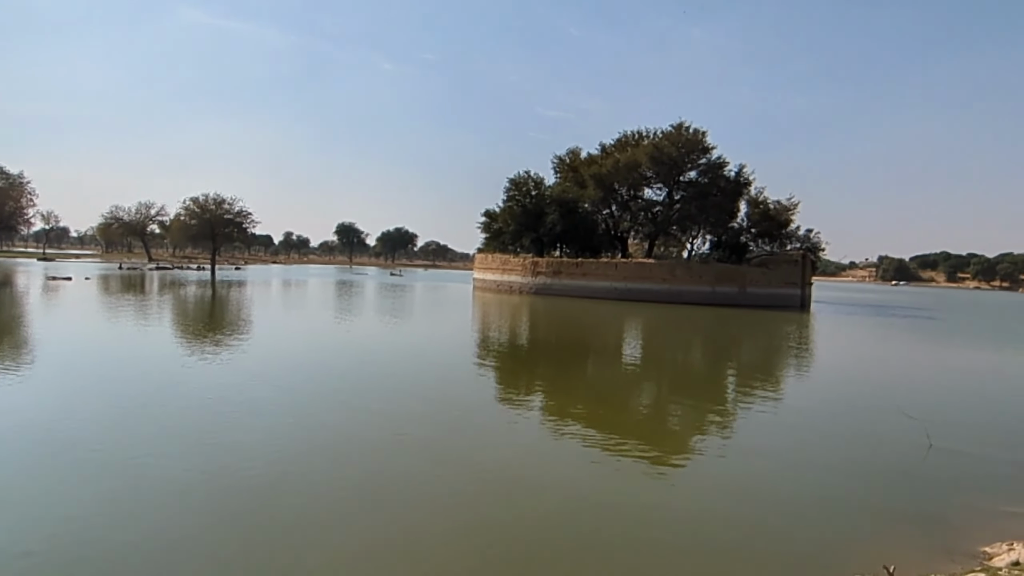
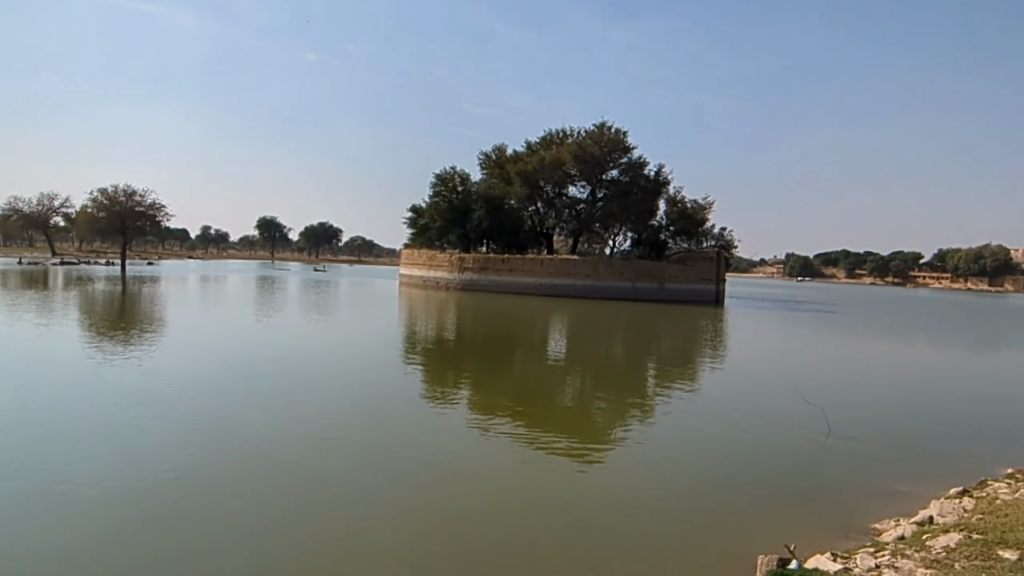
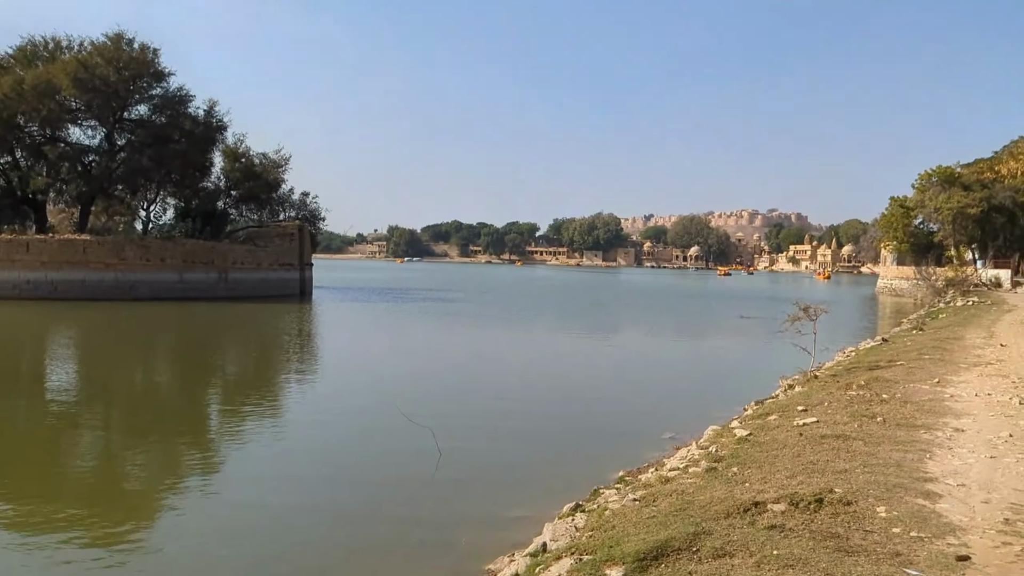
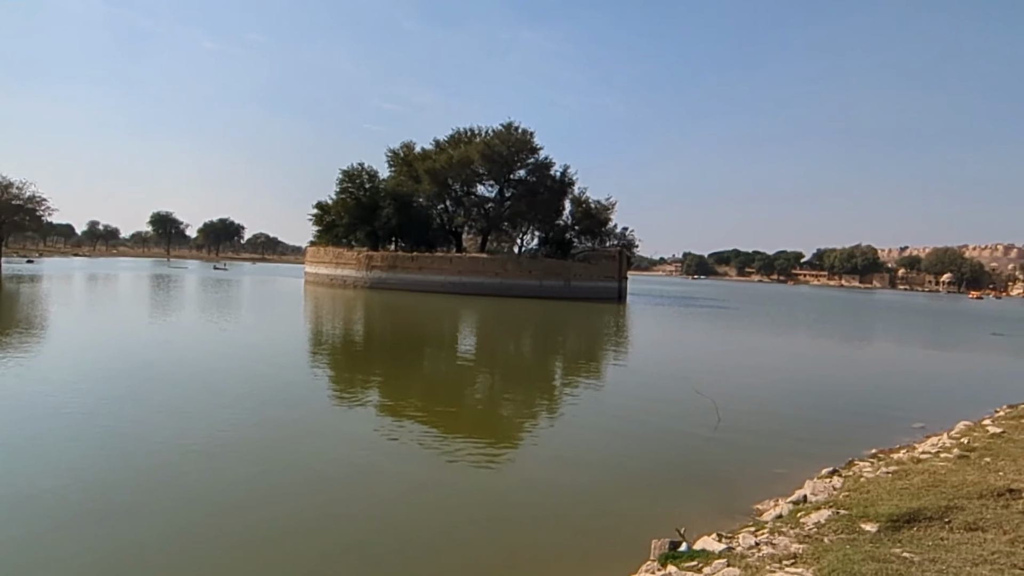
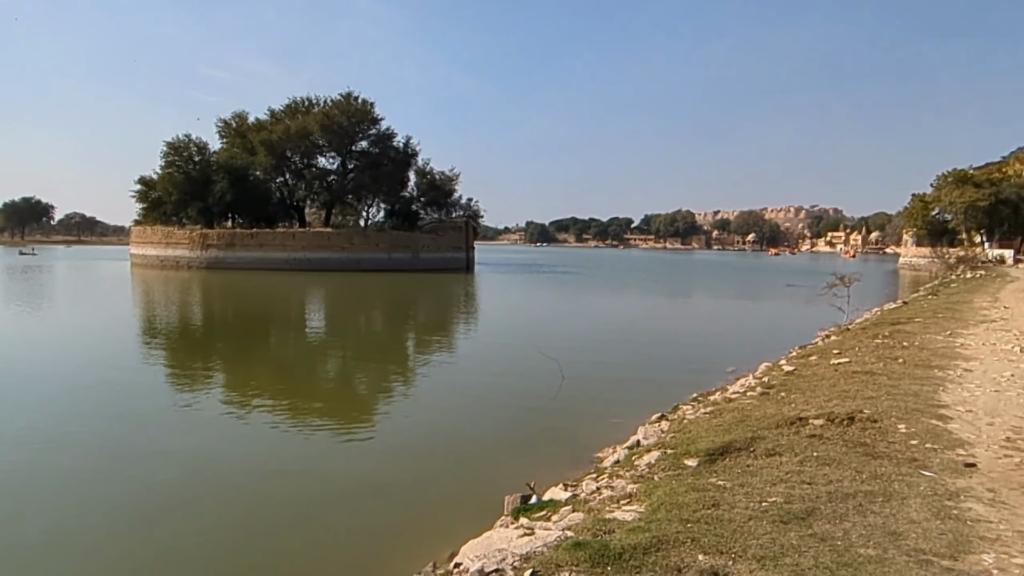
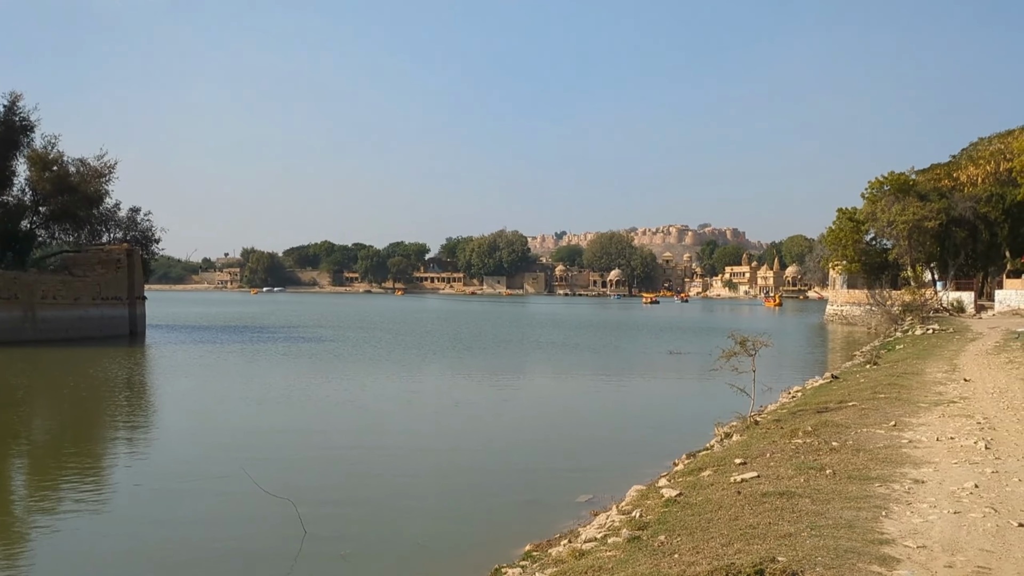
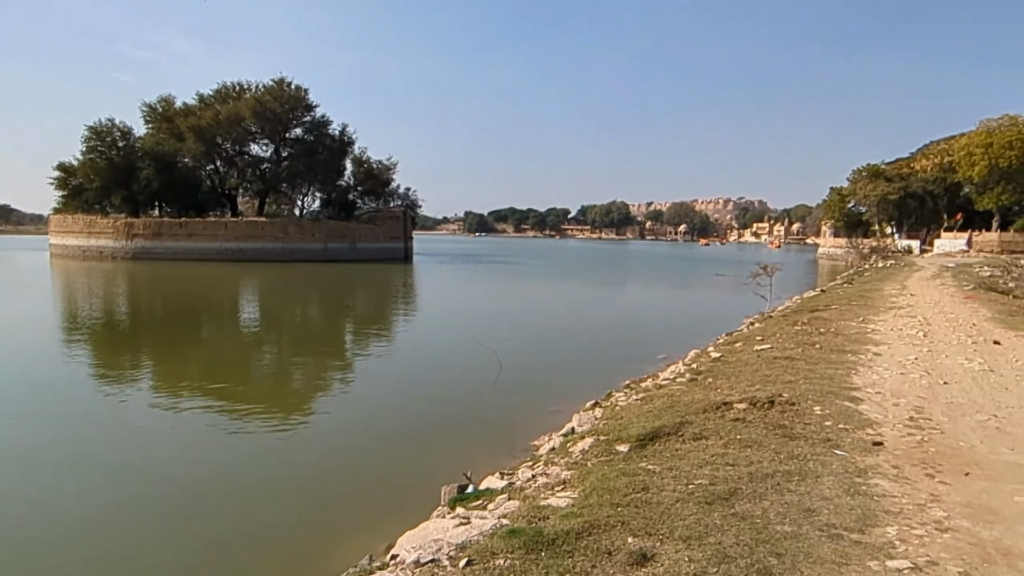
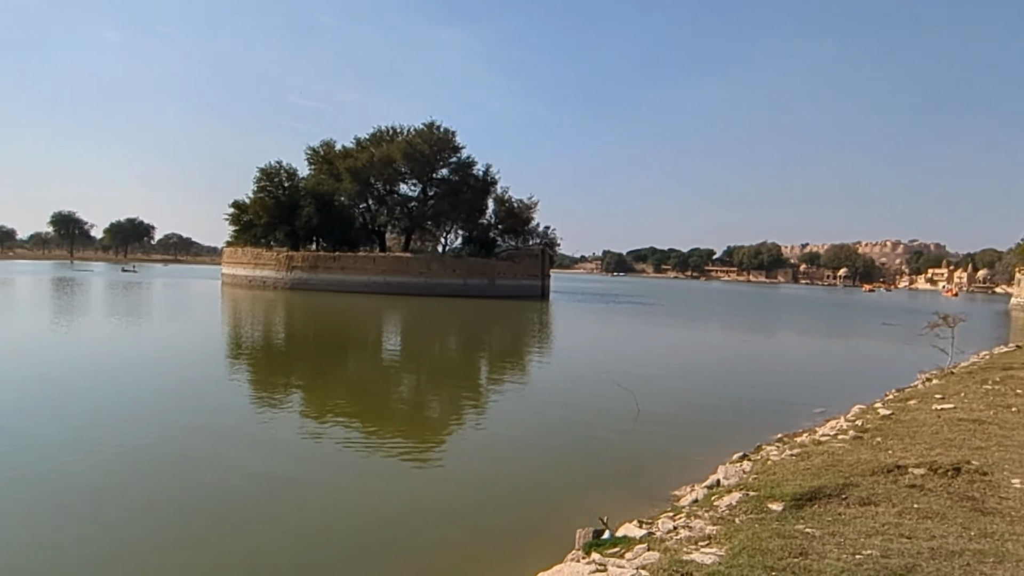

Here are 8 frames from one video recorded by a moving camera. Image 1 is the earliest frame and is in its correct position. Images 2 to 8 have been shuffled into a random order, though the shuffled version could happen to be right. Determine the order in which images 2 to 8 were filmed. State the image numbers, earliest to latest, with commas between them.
2, 4, 8, 5, 7, 3, 6
